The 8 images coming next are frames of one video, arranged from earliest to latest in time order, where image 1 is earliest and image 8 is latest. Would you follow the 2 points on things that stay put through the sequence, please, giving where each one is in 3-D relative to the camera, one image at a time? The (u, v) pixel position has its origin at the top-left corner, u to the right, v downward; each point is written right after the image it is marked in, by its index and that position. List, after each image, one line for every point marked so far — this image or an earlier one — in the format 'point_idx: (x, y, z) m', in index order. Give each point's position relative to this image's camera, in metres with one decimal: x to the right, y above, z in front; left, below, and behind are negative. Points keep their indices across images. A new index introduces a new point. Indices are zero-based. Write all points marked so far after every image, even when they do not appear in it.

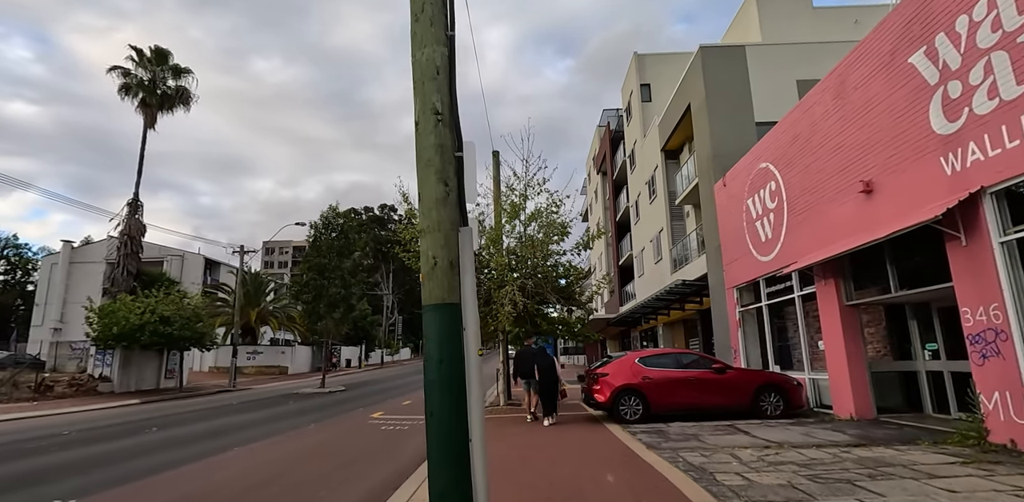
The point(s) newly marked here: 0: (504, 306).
0: (-0.3, -1.3, +13.2) m
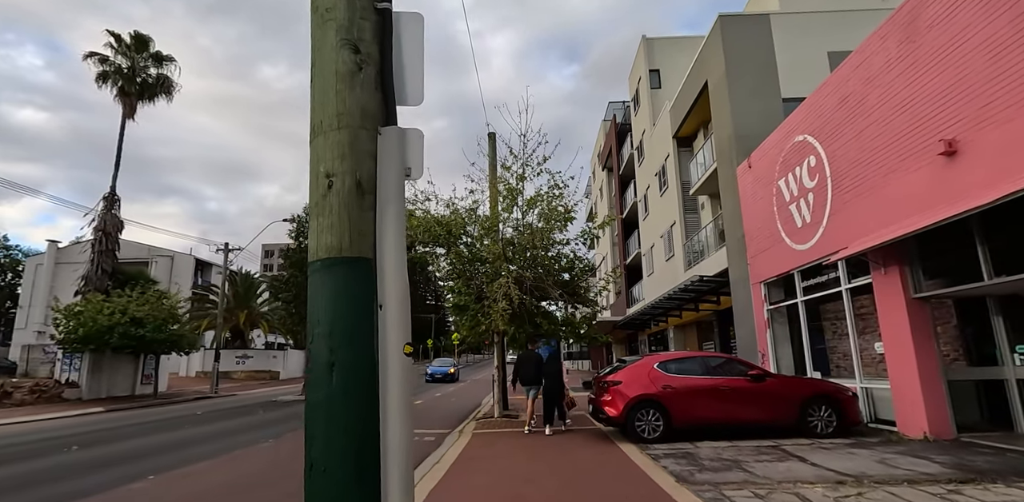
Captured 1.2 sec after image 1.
0: (-0.4, -1.1, +11.4) m
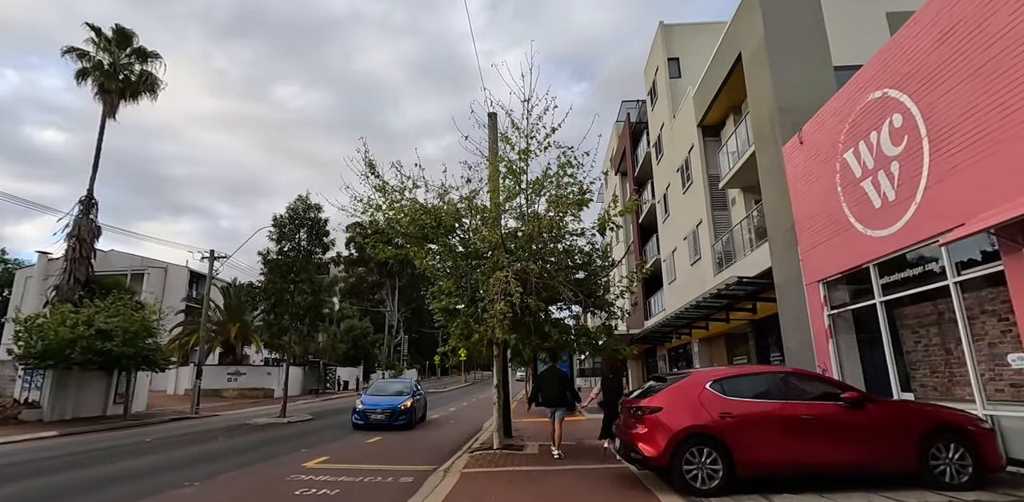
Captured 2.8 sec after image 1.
0: (-0.4, -0.9, +9.2) m
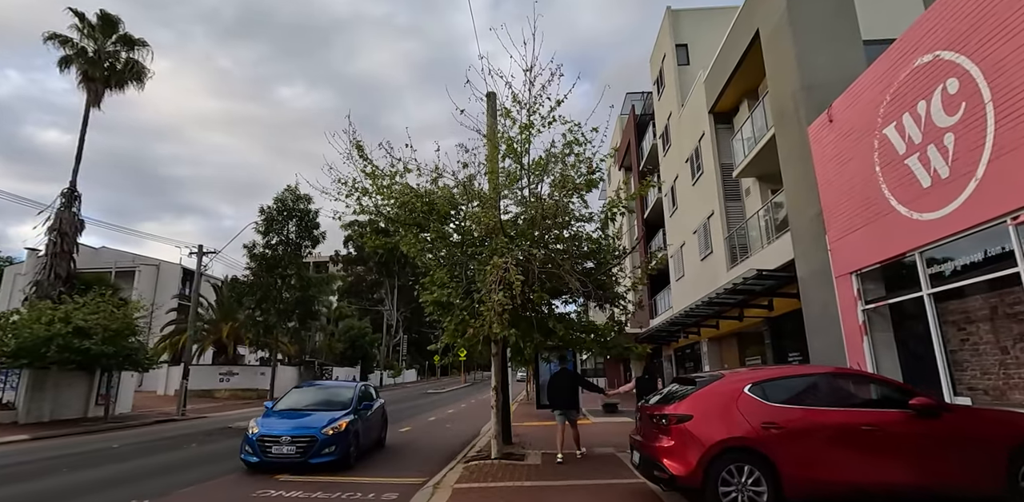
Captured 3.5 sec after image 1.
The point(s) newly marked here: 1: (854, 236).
0: (-0.4, -0.7, +8.2) m
1: (+6.1, +0.3, +9.6) m
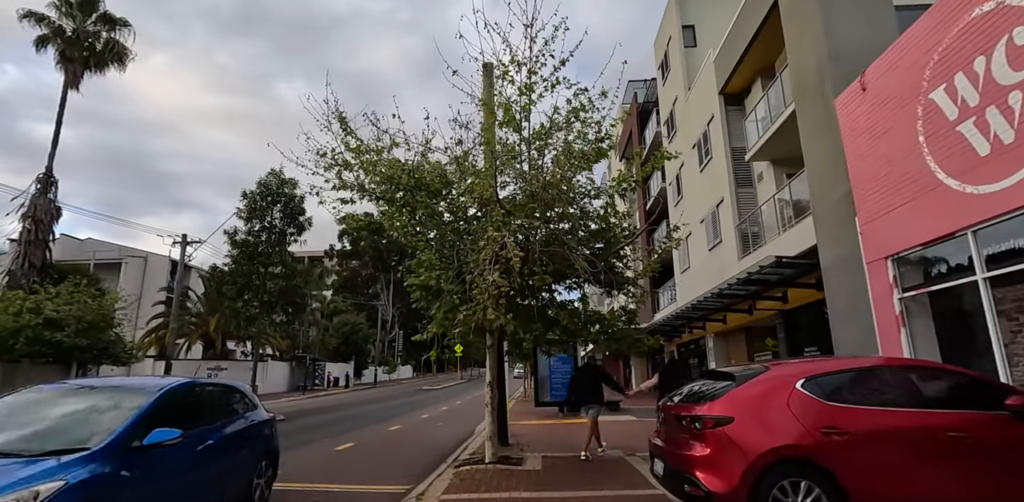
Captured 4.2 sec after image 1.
0: (-0.4, -0.4, +7.2) m
1: (+6.0, +0.6, +8.6) m
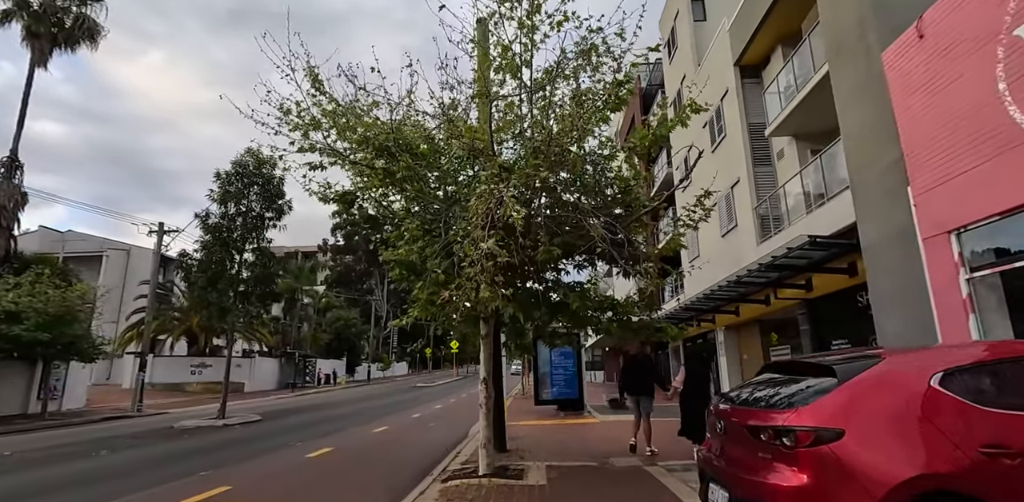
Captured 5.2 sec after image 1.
0: (-0.4, 0.0, +5.8) m
1: (+6.0, +0.9, +7.3) m
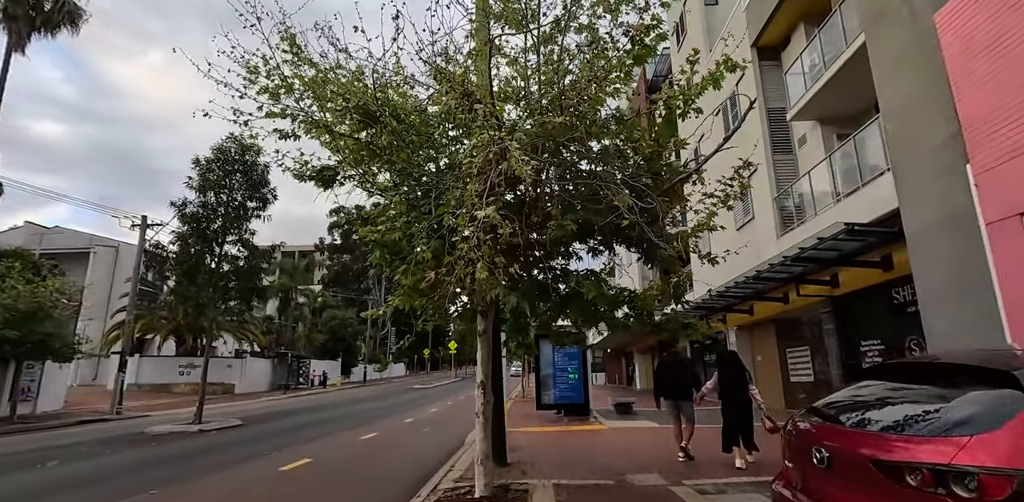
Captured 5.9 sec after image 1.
0: (-0.4, +0.2, +4.8) m
1: (+6.1, +1.1, +6.3) m
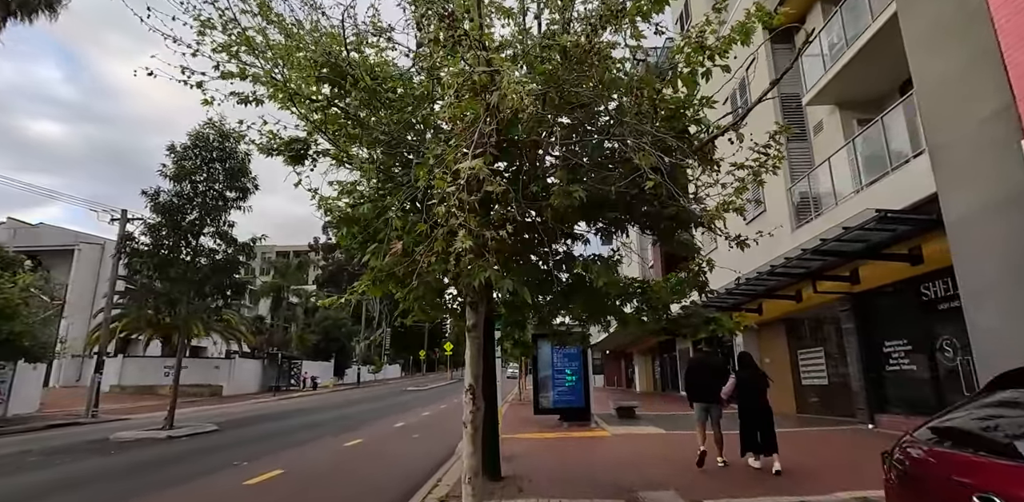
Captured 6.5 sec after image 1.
0: (-0.4, +0.4, +3.9) m
1: (+6.0, +1.3, +5.4) m
